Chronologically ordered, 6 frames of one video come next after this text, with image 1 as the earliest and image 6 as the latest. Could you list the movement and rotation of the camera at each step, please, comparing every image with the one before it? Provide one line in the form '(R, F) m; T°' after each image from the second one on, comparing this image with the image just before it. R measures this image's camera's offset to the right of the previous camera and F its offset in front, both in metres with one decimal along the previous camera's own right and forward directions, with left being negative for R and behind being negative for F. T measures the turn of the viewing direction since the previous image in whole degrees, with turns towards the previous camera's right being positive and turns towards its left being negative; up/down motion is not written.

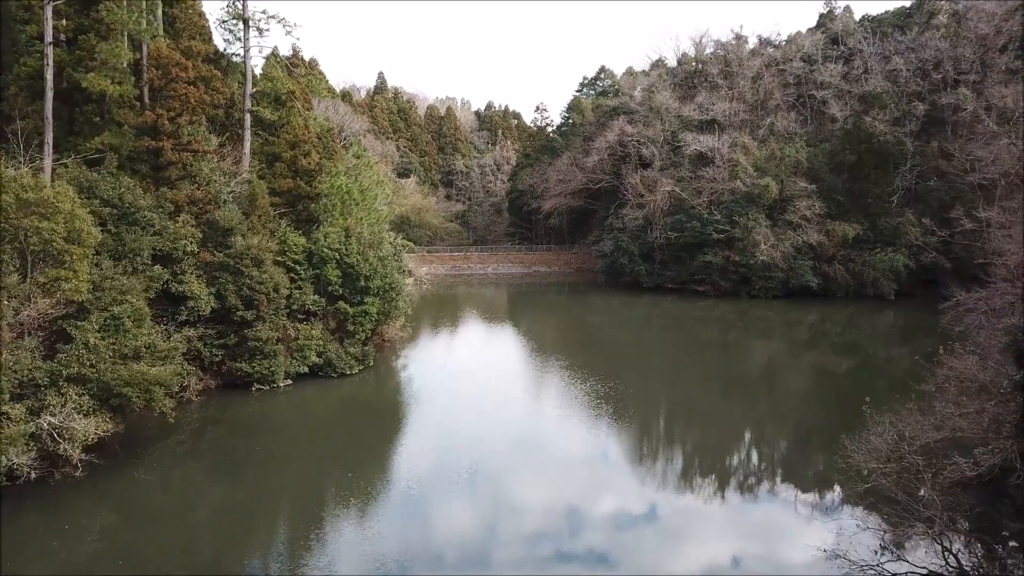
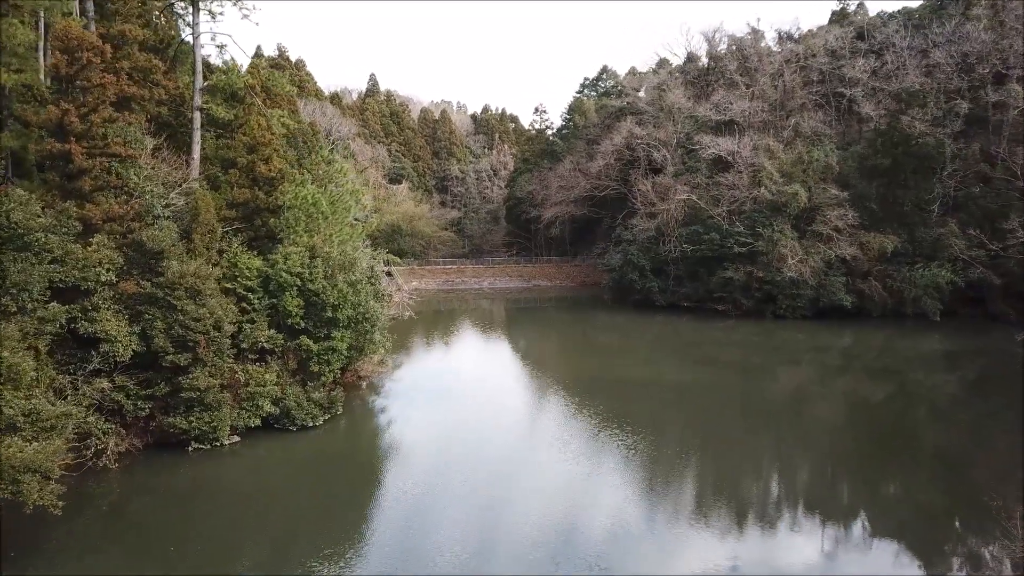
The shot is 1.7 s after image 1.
(0.0, +1.9) m; 0°
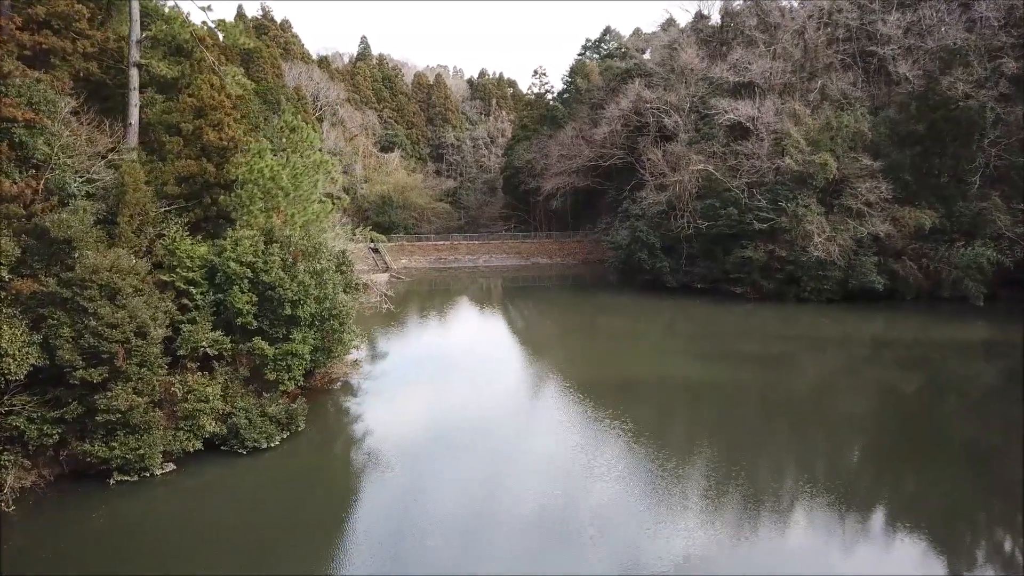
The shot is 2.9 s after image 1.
(0.0, +1.6) m; 0°
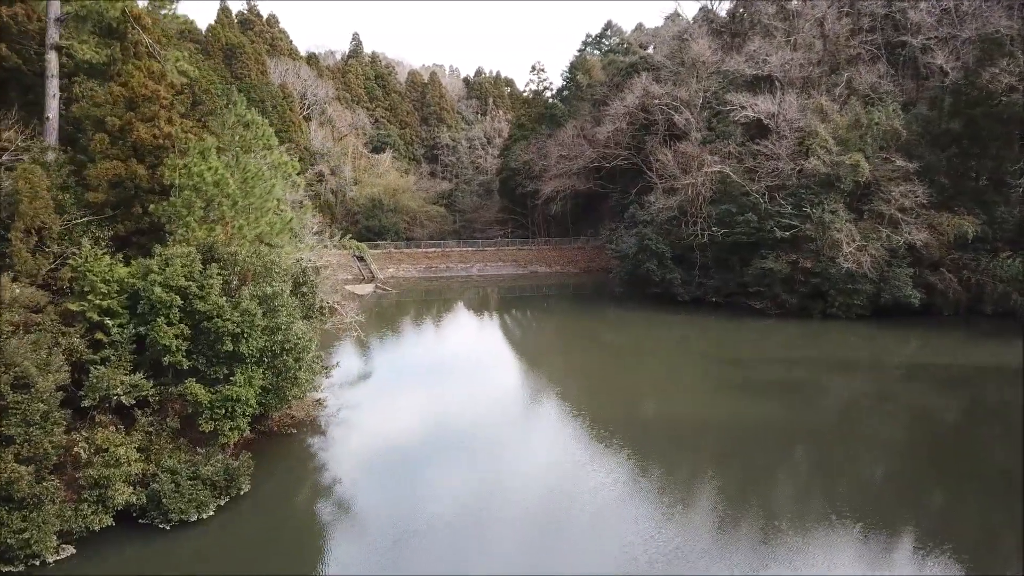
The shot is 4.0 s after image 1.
(+0.1, +1.5) m; 0°
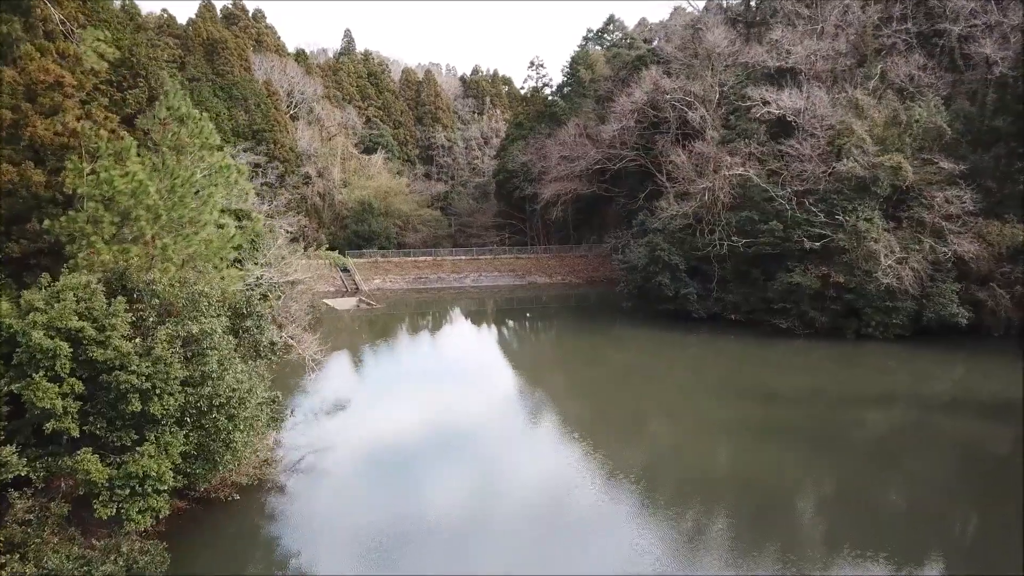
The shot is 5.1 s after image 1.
(0.0, +1.5) m; 0°
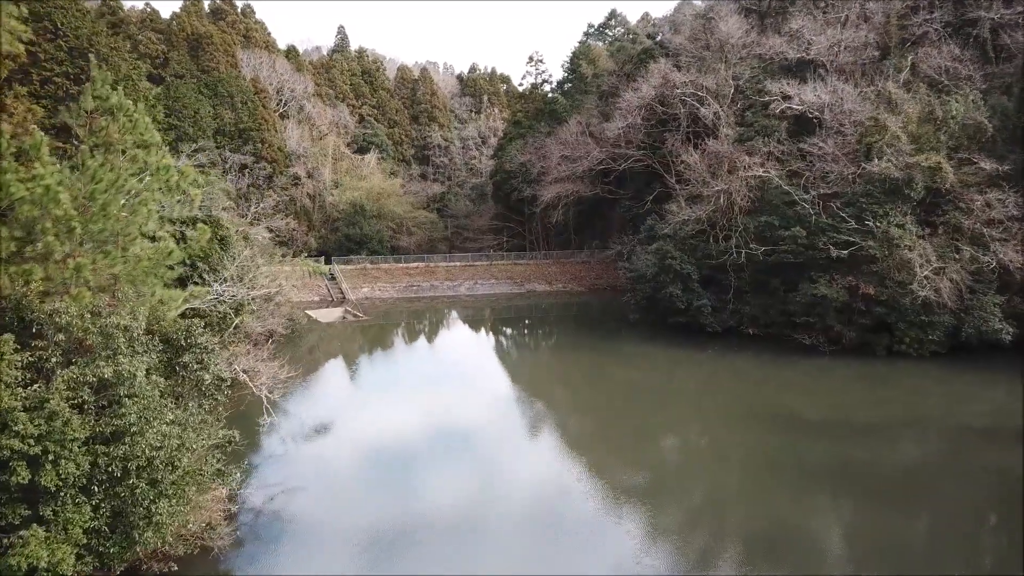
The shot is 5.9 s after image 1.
(0.0, +1.1) m; 0°
